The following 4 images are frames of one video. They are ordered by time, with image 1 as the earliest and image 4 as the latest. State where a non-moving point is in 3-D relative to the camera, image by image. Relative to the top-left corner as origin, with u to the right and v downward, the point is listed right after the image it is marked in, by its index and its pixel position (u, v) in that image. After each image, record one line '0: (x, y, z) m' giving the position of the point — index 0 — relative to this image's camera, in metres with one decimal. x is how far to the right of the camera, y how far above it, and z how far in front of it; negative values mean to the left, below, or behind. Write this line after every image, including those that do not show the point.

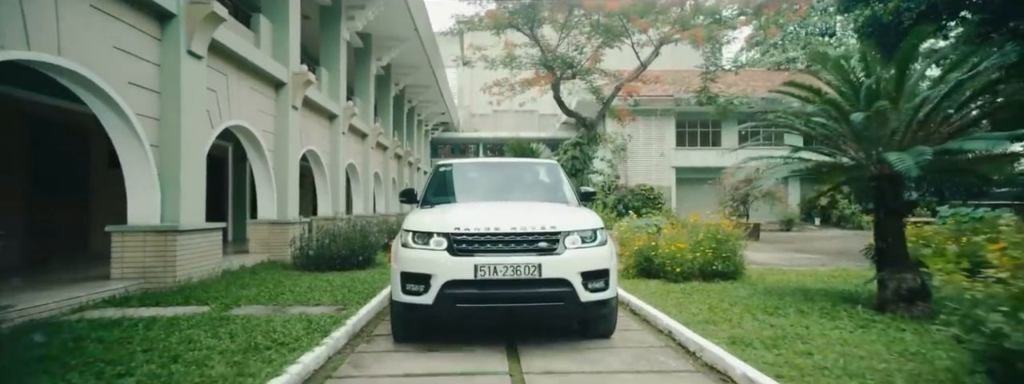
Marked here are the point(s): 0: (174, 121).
0: (-4.3, +0.9, +7.6) m
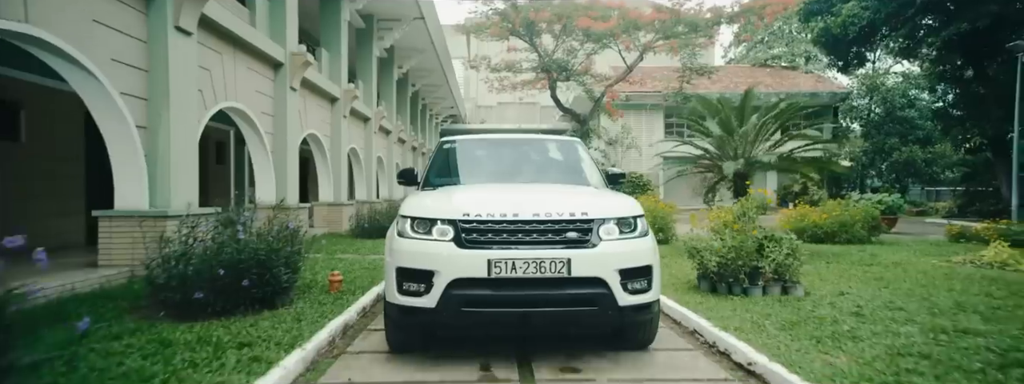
0: (-4.4, +1.1, +11.5) m
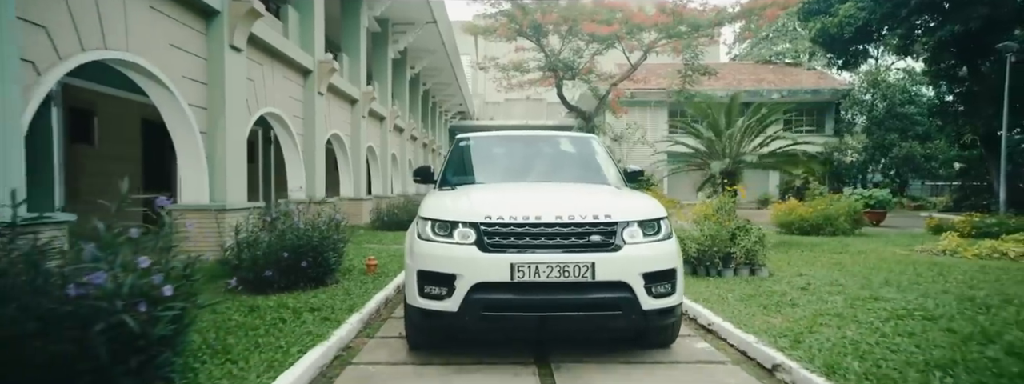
0: (-4.2, +1.2, +12.6) m
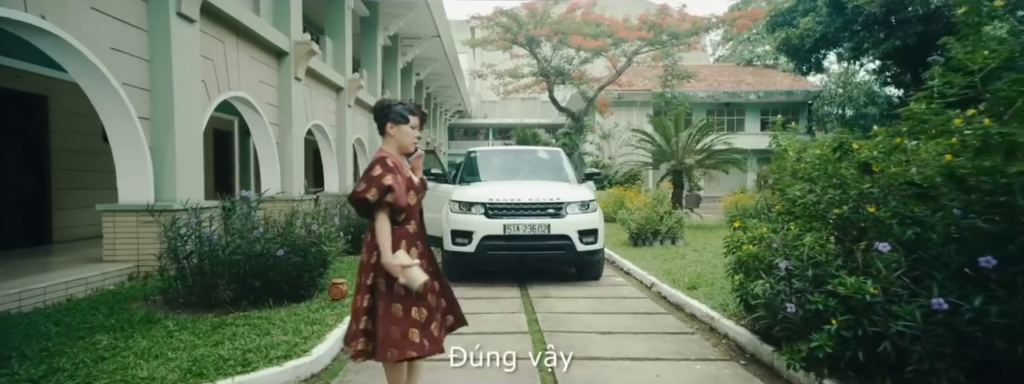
0: (-4.4, +1.3, +15.3) m
